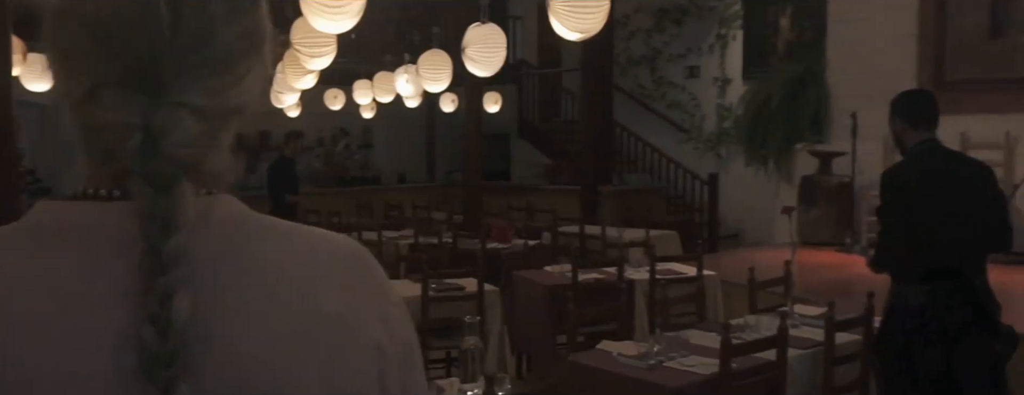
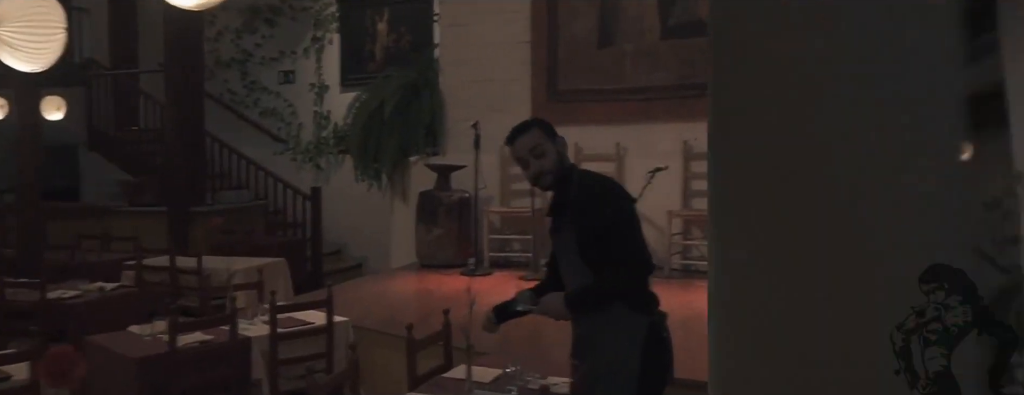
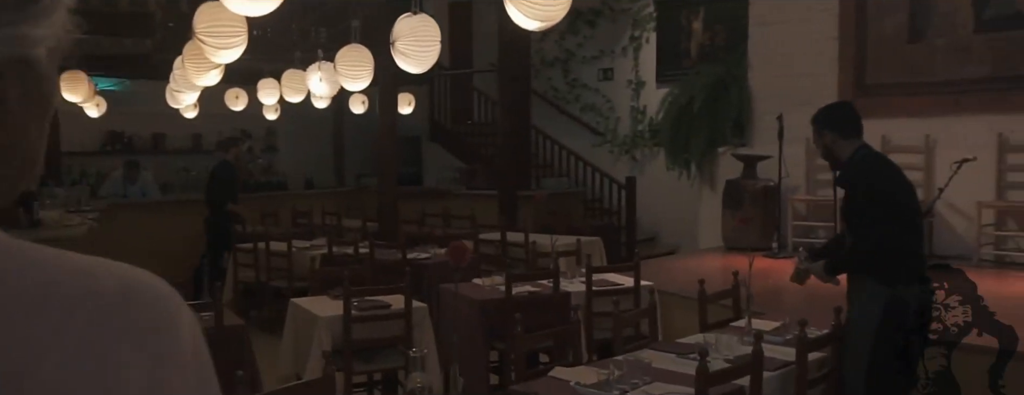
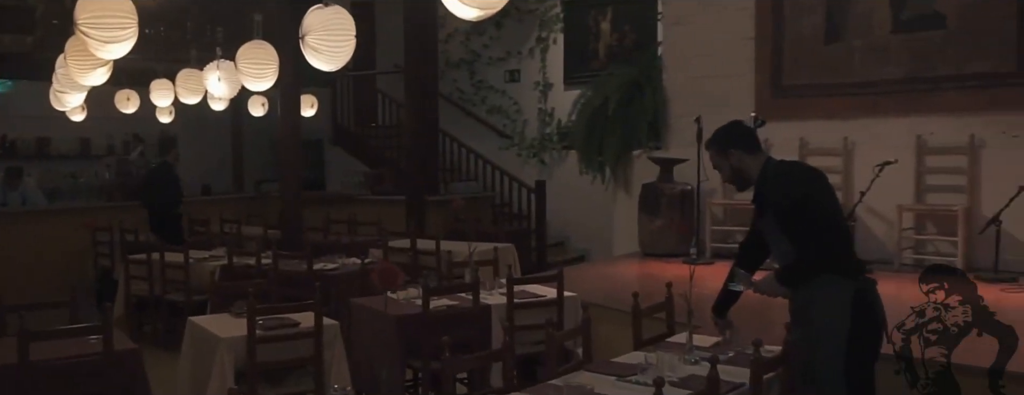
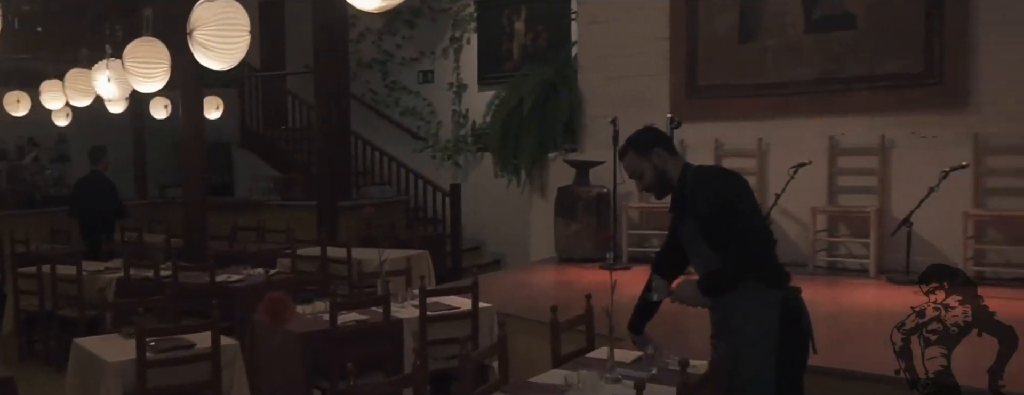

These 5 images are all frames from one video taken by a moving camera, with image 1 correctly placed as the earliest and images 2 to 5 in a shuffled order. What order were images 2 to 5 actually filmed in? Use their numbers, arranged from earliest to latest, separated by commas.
3, 4, 5, 2
